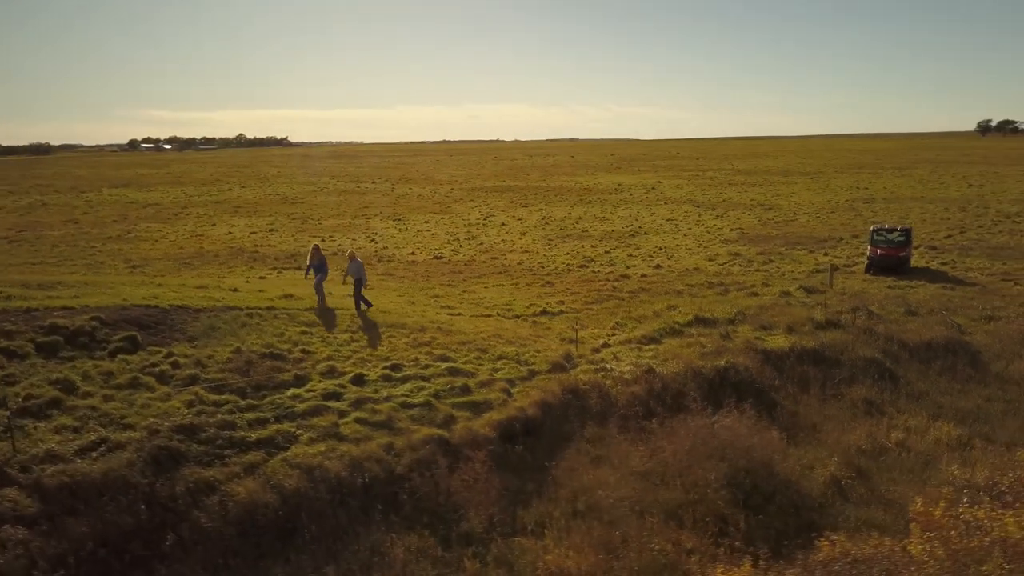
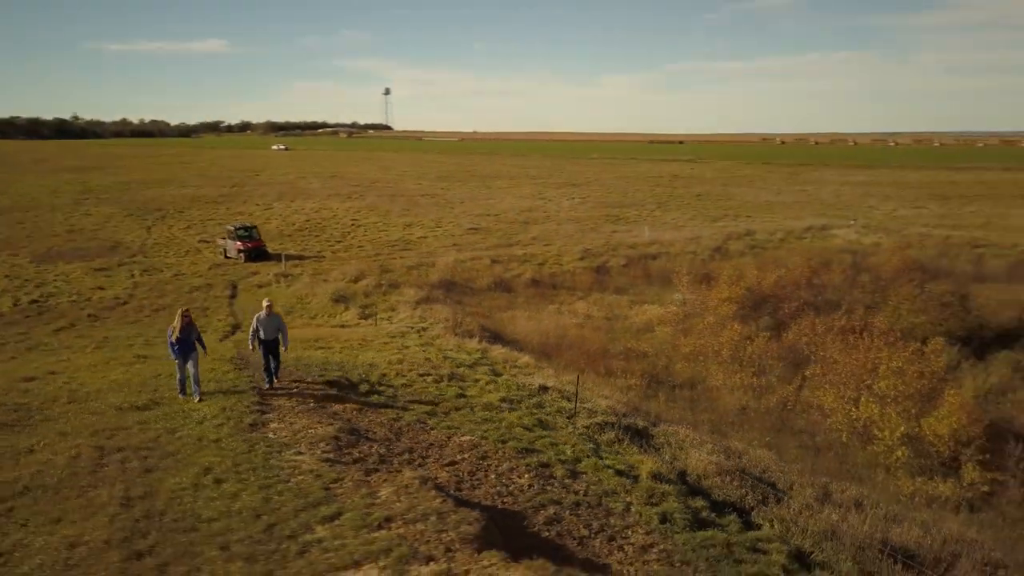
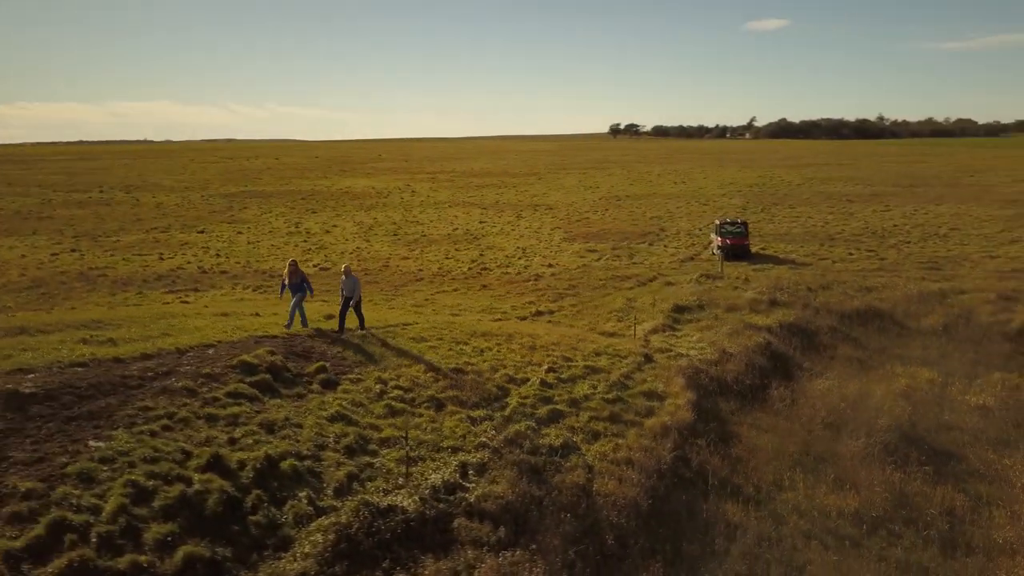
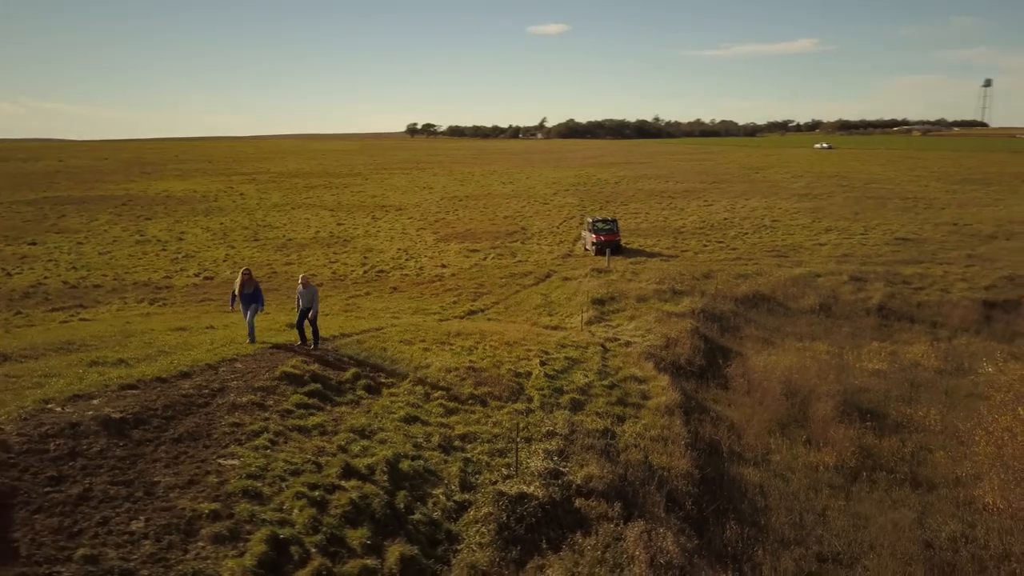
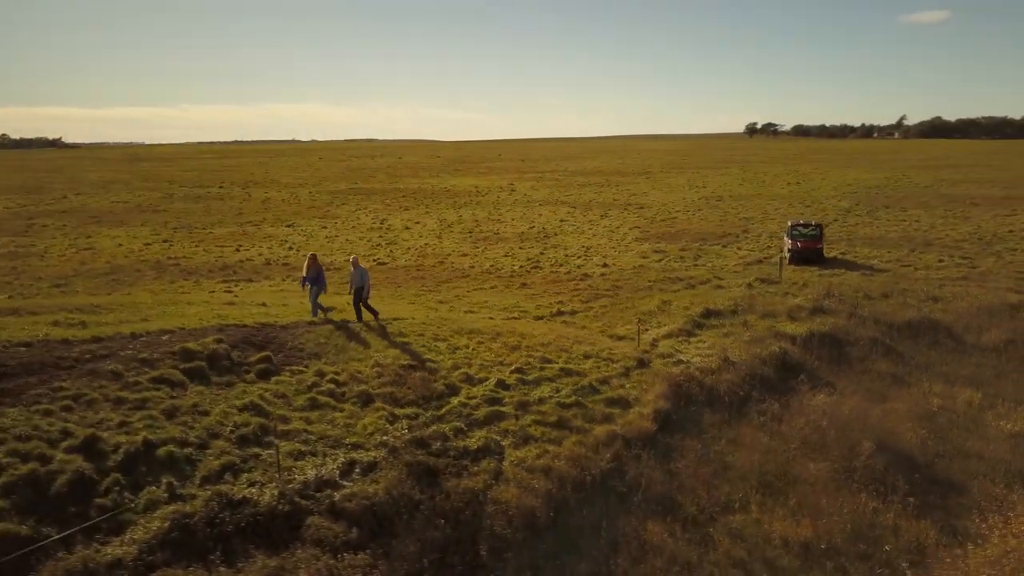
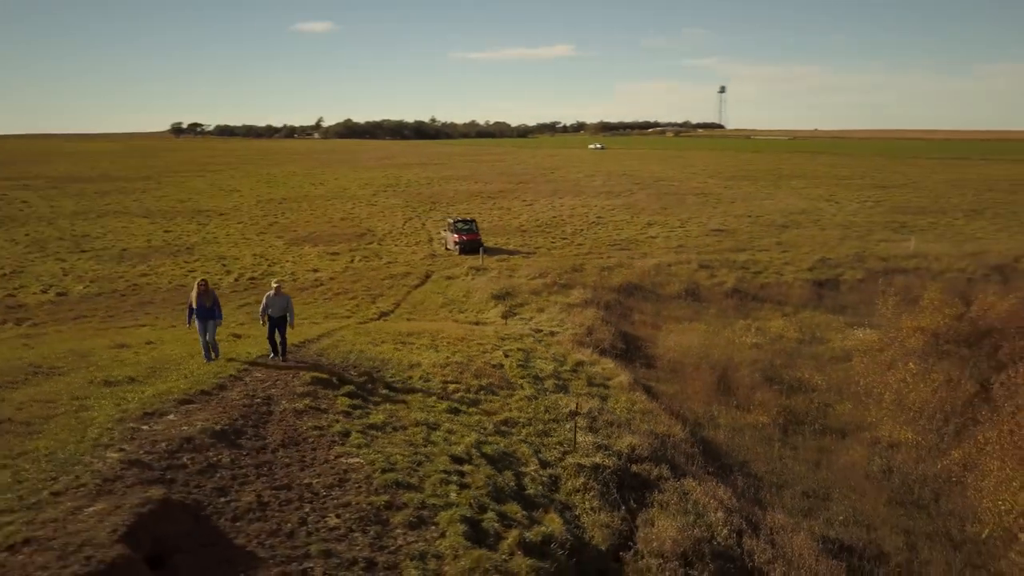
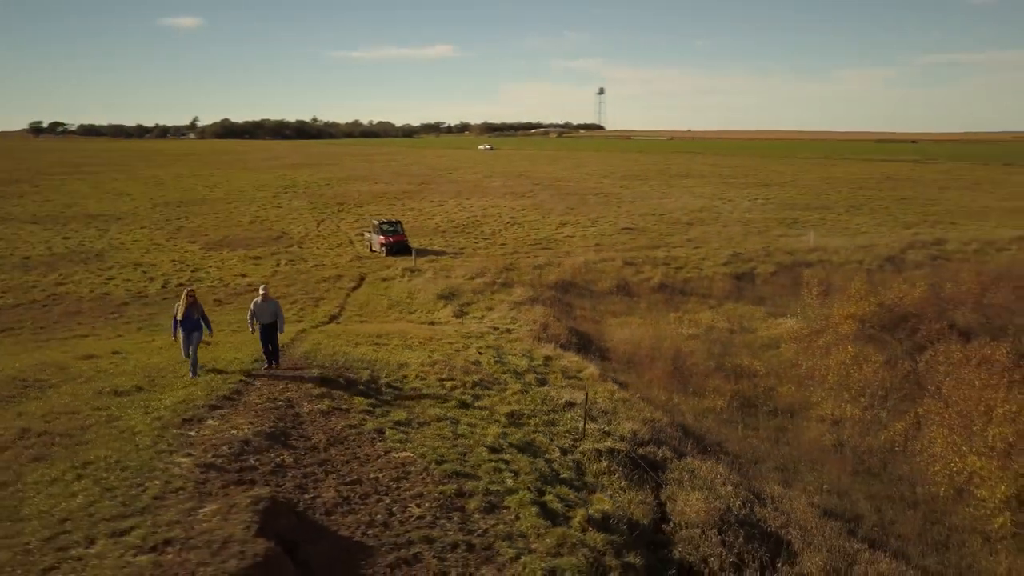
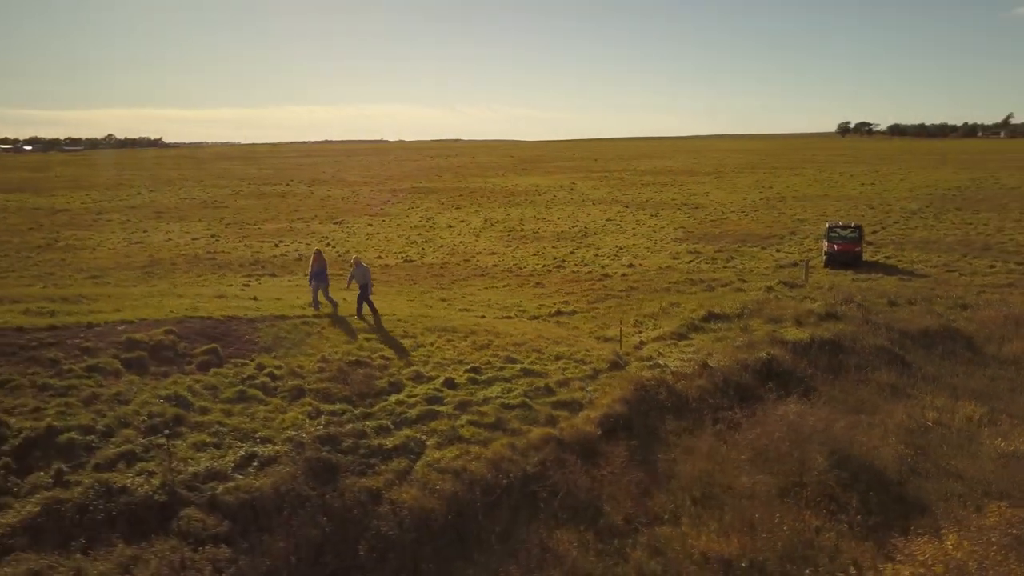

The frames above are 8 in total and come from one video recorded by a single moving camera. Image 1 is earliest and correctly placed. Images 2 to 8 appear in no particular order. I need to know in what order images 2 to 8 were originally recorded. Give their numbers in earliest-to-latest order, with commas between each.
8, 5, 3, 4, 6, 7, 2
